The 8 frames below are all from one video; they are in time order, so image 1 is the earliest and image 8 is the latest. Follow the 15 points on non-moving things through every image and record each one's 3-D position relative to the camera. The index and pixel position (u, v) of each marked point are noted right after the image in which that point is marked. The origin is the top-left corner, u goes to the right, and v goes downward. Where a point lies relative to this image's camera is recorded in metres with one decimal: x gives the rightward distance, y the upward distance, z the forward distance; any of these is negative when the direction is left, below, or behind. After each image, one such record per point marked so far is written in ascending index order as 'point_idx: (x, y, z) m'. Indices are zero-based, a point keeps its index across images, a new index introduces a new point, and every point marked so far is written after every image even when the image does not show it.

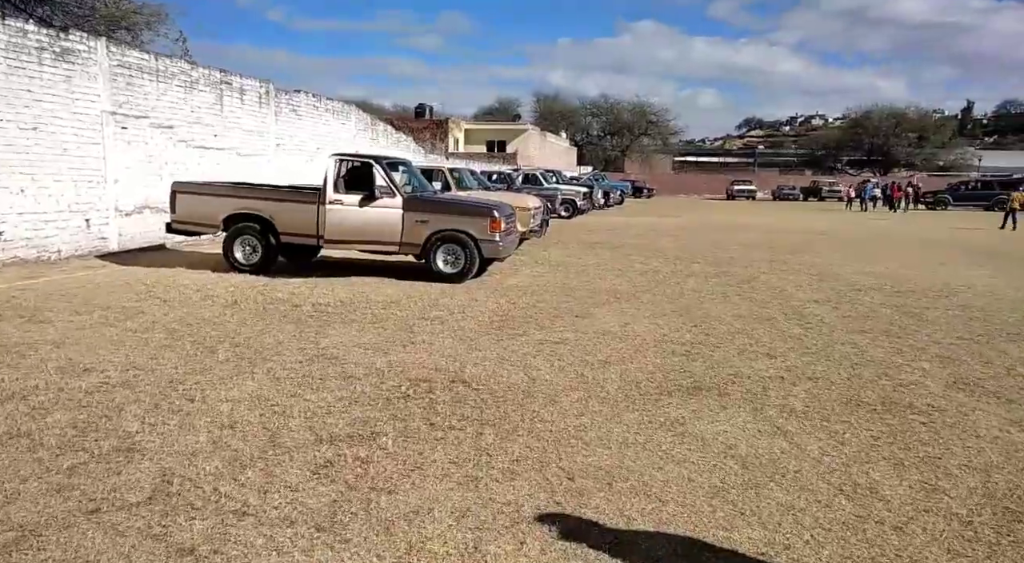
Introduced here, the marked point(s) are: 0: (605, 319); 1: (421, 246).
0: (+1.1, -0.4, +7.7) m
1: (-1.4, +0.5, +10.5) m
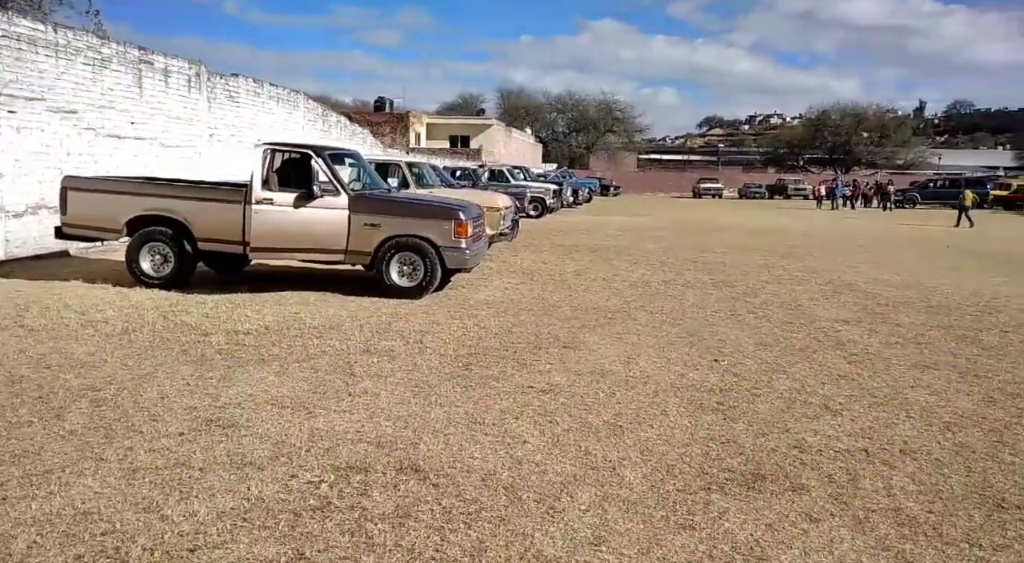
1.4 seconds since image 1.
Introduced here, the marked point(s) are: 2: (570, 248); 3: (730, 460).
0: (+0.8, -0.6, +6.1) m
1: (-1.8, +0.3, +8.8) m
2: (+1.3, +0.7, +15.2) m
3: (+1.2, -1.0, +3.7) m
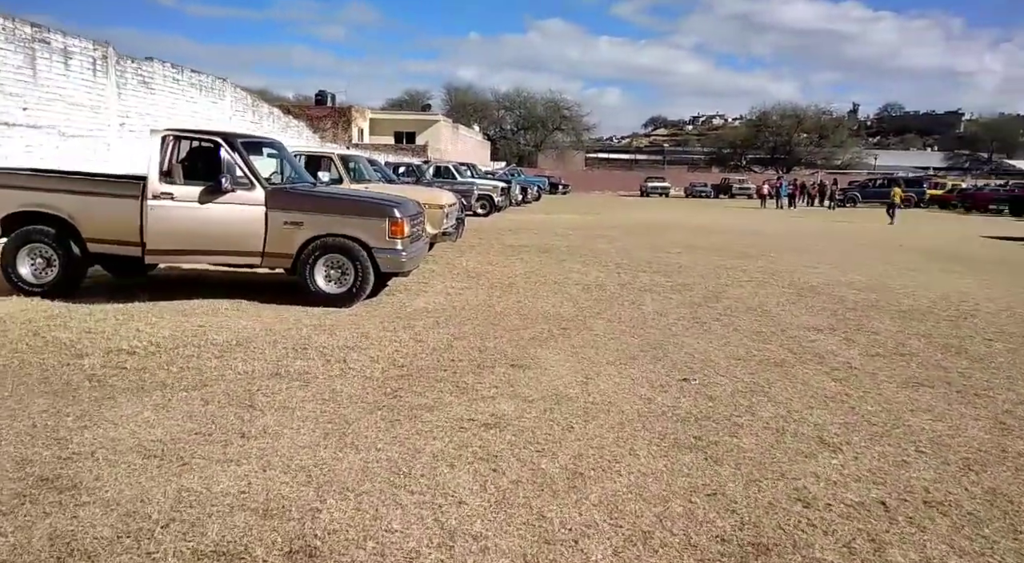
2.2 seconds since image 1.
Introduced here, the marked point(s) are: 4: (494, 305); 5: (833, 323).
0: (+0.3, -0.7, +5.3) m
1: (-2.5, +0.3, +7.7) m
2: (+0.1, +0.7, +14.4) m
3: (+0.9, -1.0, +2.9) m
4: (-0.2, -0.3, +8.1) m
5: (+3.4, -0.4, +7.2) m
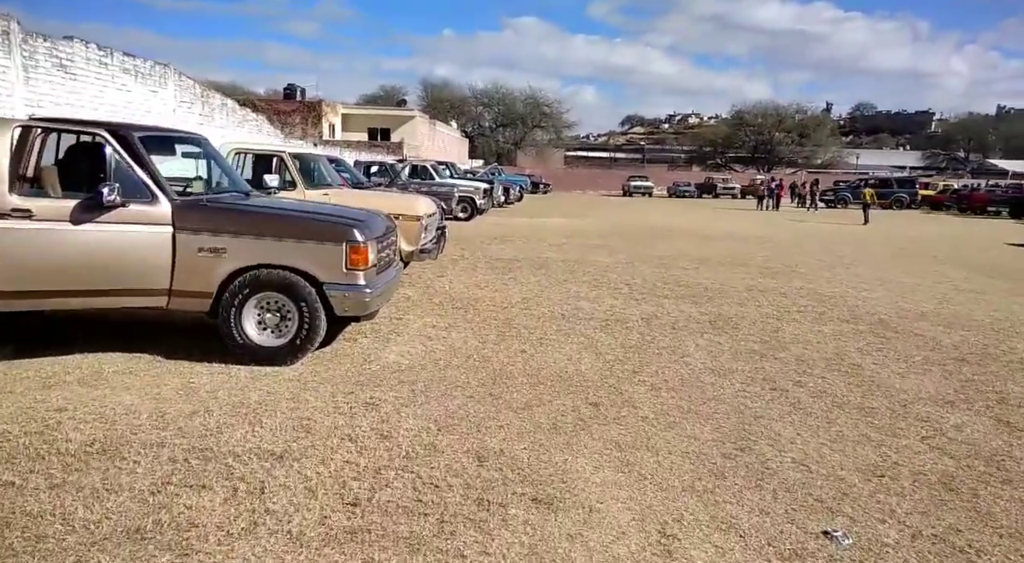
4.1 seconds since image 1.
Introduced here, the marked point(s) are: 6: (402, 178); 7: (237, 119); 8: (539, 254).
0: (+0.4, -1.1, +3.2) m
1: (-2.5, -0.1, +5.6) m
2: (-0.1, +0.3, +12.3) m
3: (+1.1, -1.5, +0.9) m
4: (-0.2, -0.7, +6.0) m
5: (+3.5, -0.8, +5.2) m
6: (-3.2, +3.0, +19.7) m
7: (-7.9, +4.7, +19.6) m
8: (+0.6, +0.6, +14.0) m
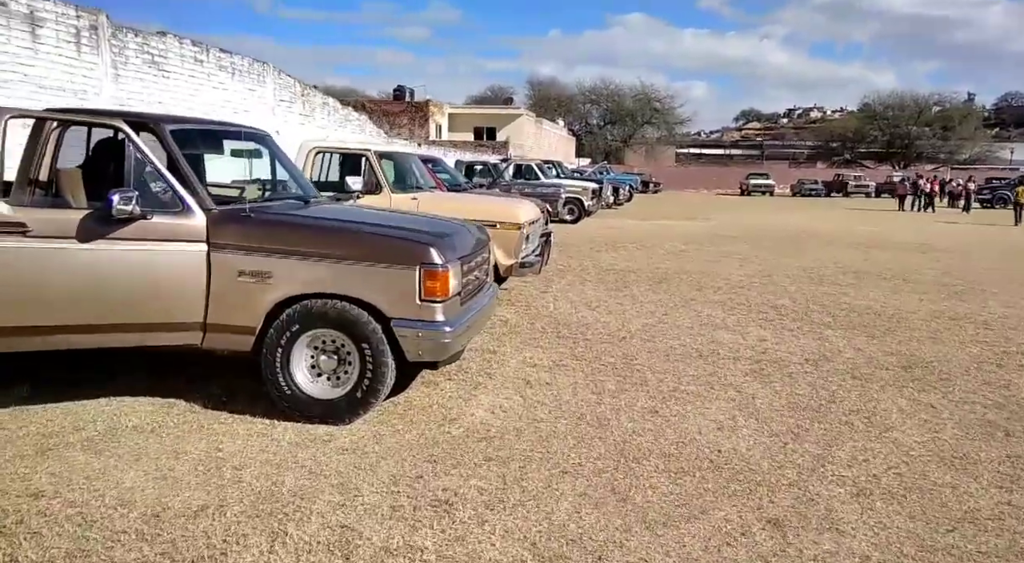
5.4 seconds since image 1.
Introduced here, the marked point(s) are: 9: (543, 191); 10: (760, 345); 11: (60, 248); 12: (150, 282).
0: (+0.8, -1.3, +1.6) m
1: (-1.7, -0.3, +4.4) m
2: (+1.7, +0.1, +10.7) m
3: (+1.1, -1.7, -0.8) m
4: (+0.6, -0.9, +4.4) m
5: (+4.1, -1.1, +3.1) m
6: (-0.2, +2.8, +18.4) m
7: (-4.8, +4.6, +19.0) m
8: (+2.6, +0.3, +12.2) m
9: (+0.9, +2.6, +19.1) m
10: (+2.4, -0.6, +6.5) m
11: (-2.7, +0.2, +4.1) m
12: (-2.2, 0.0, +4.2) m
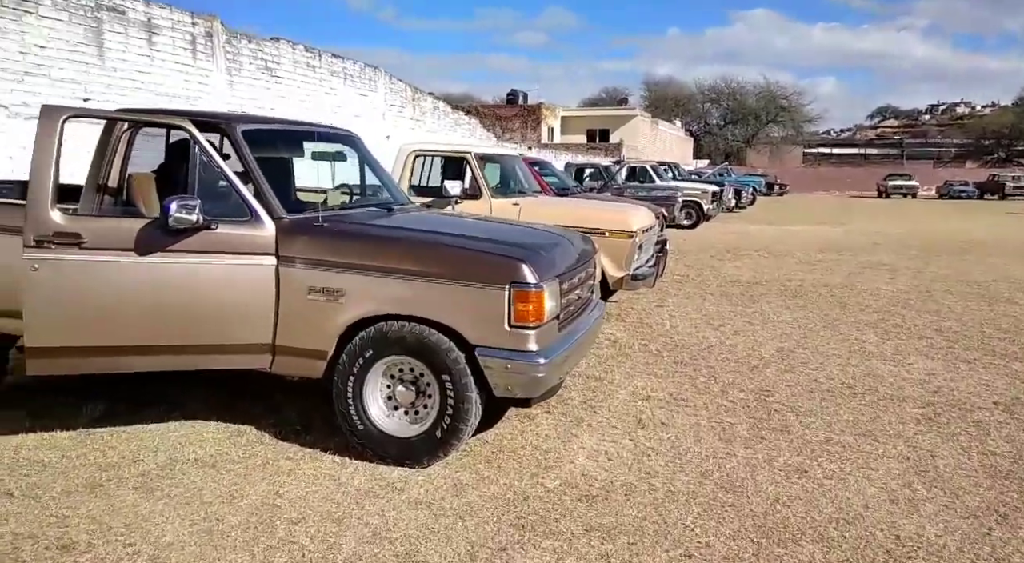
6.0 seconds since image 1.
0: (+0.9, -1.5, +0.7) m
1: (-1.0, -0.4, +3.8) m
2: (+3.3, -0.1, +9.5) m
3: (+0.8, -1.8, -1.7) m
4: (+1.2, -1.1, +3.5) m
5: (+4.4, -1.3, +1.7) m
6: (+2.8, +2.6, +17.5) m
7: (-1.7, +4.4, +18.8) m
8: (+4.5, +0.1, +10.9) m
9: (+3.9, +2.3, +18.0) m
10: (+3.3, -0.8, +5.3) m
11: (-2.1, +0.1, +3.8) m
12: (-1.7, -0.1, +3.8) m
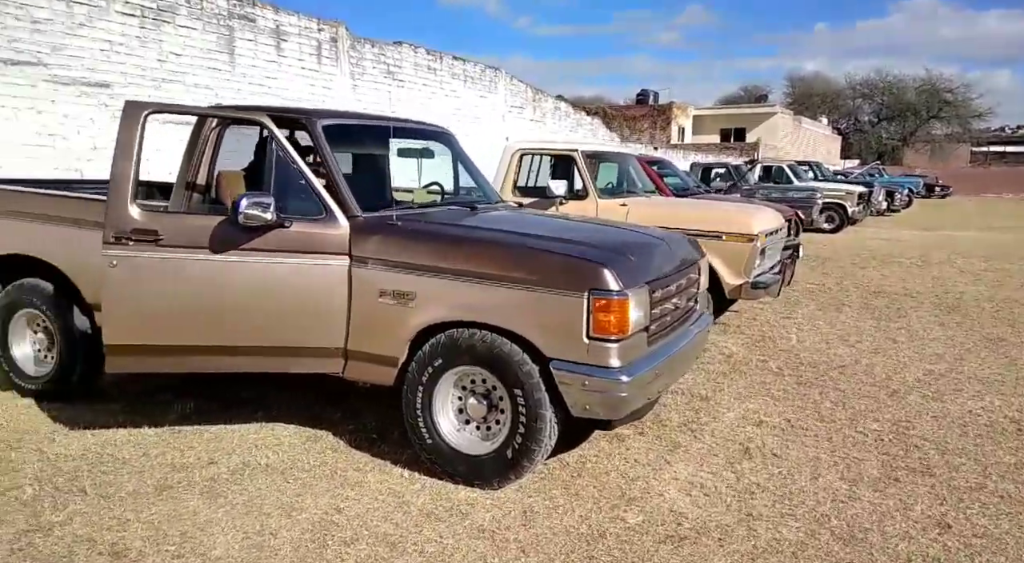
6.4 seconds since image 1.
0: (+0.7, -1.5, +0.2) m
1: (-0.6, -0.5, +3.6) m
2: (+4.7, -0.3, +8.4) m
3: (+0.2, -1.9, -2.2) m
4: (+1.5, -1.1, +2.9) m
5: (+4.4, -1.4, +0.5) m
6: (+5.7, +2.4, +16.4) m
7: (+1.6, +4.4, +18.5) m
8: (+6.1, -0.1, +9.6) m
9: (+6.9, +2.1, +16.6) m
10: (+3.9, -0.9, +4.2) m
11: (-1.7, +0.1, +3.8) m
12: (-1.2, -0.1, +3.7) m
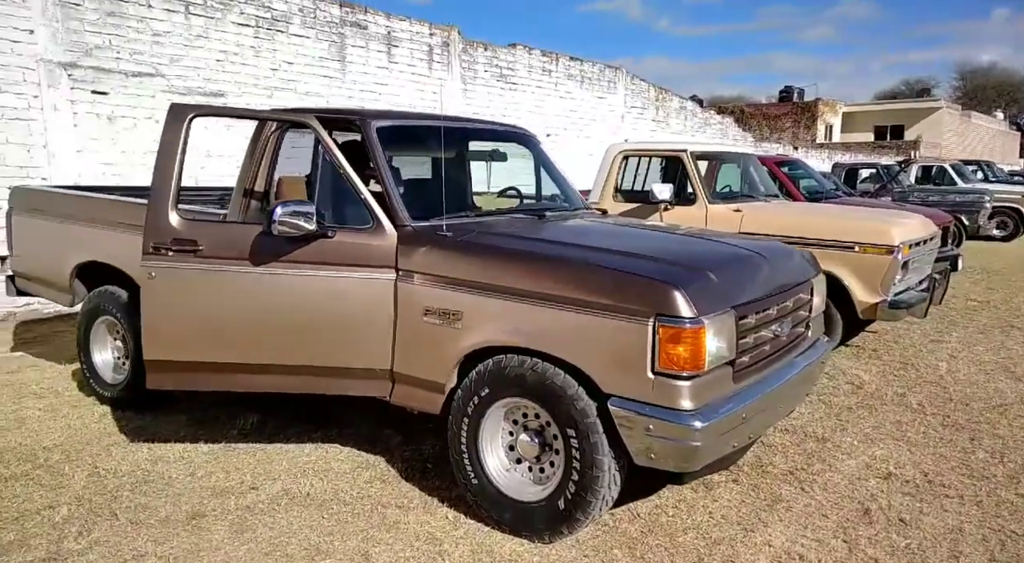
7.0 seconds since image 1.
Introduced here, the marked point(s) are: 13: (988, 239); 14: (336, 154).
0: (+0.3, -1.6, -0.4) m
1: (-0.3, -0.5, +3.3) m
2: (+5.8, -0.5, +7.0) m
3: (-0.7, -1.9, -2.6) m
4: (+1.6, -1.2, +2.2) m
5: (+4.0, -1.6, -0.8) m
6: (+8.4, +2.1, +14.6) m
7: (+4.8, +4.1, +17.5) m
8: (+7.4, -0.3, +7.8) m
9: (+9.6, +1.8, +14.6) m
10: (+4.2, -1.1, +3.0) m
11: (-1.3, +0.1, +3.6) m
12: (-0.9, -0.2, +3.4) m
13: (+10.8, +1.0, +15.5) m
14: (-0.9, +0.7, +3.6) m
